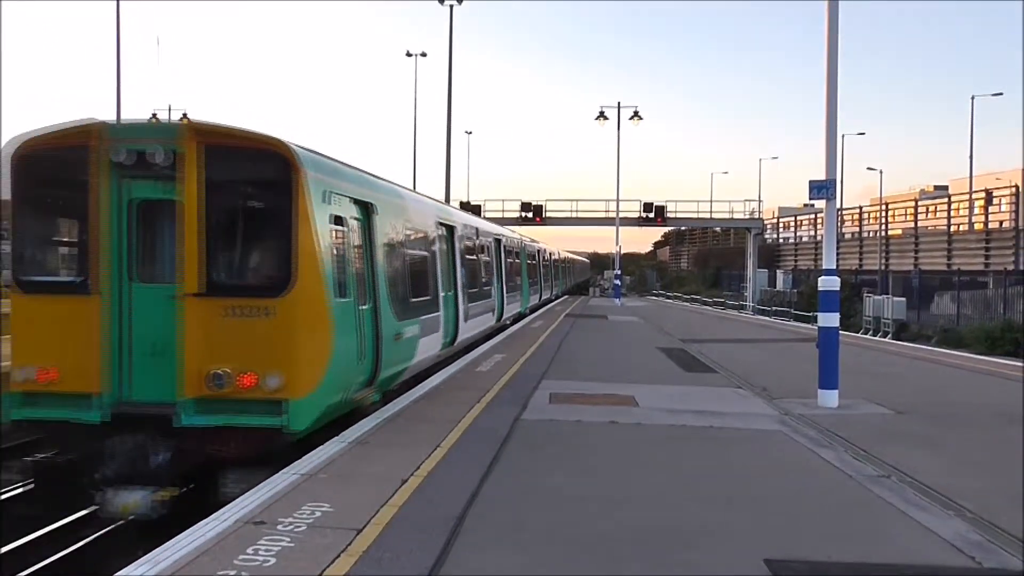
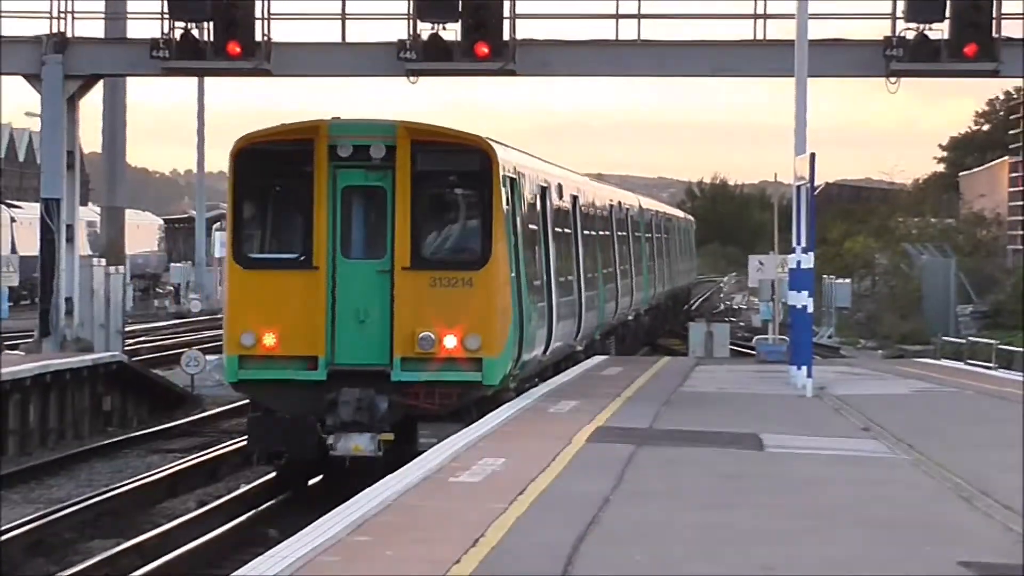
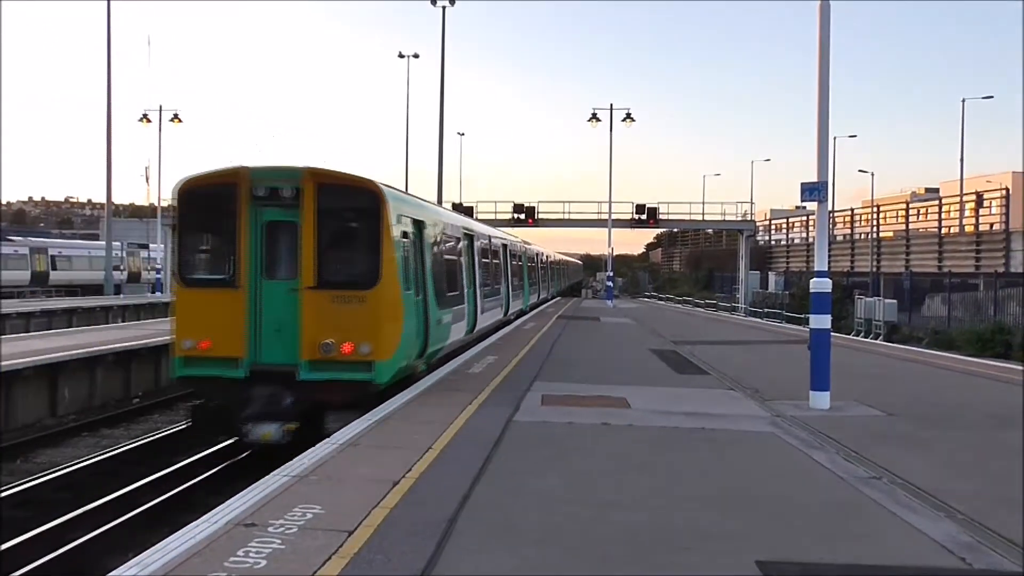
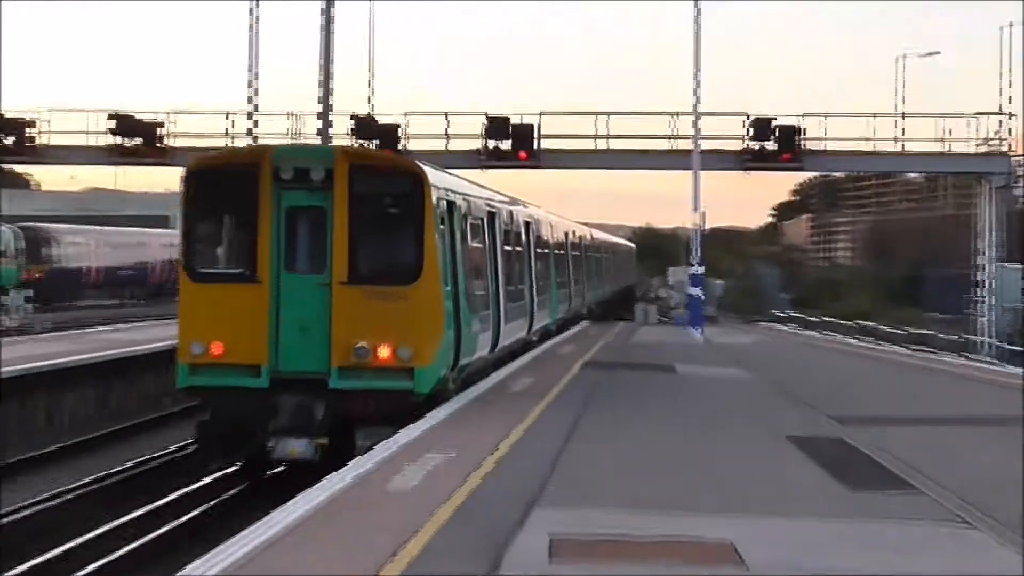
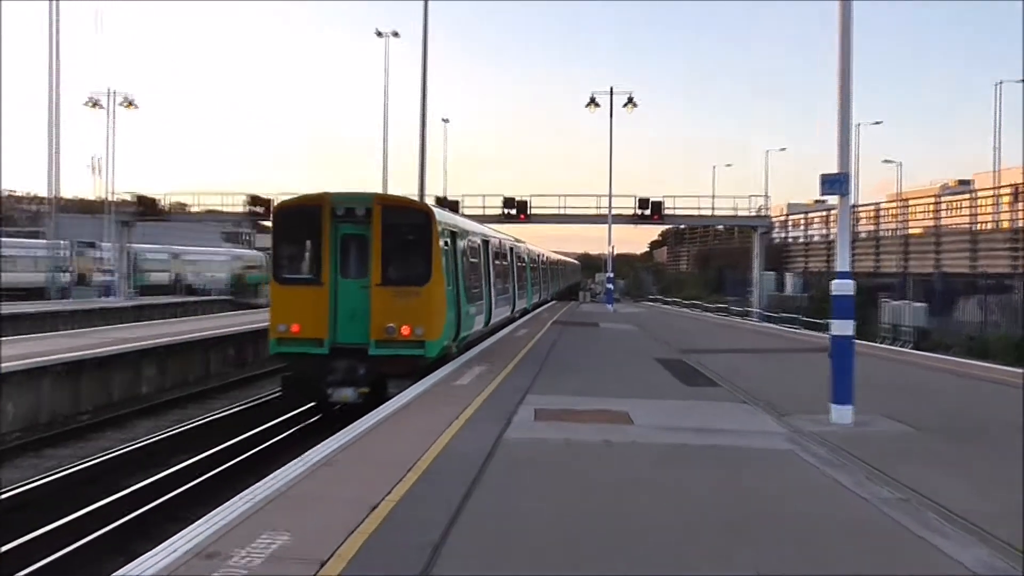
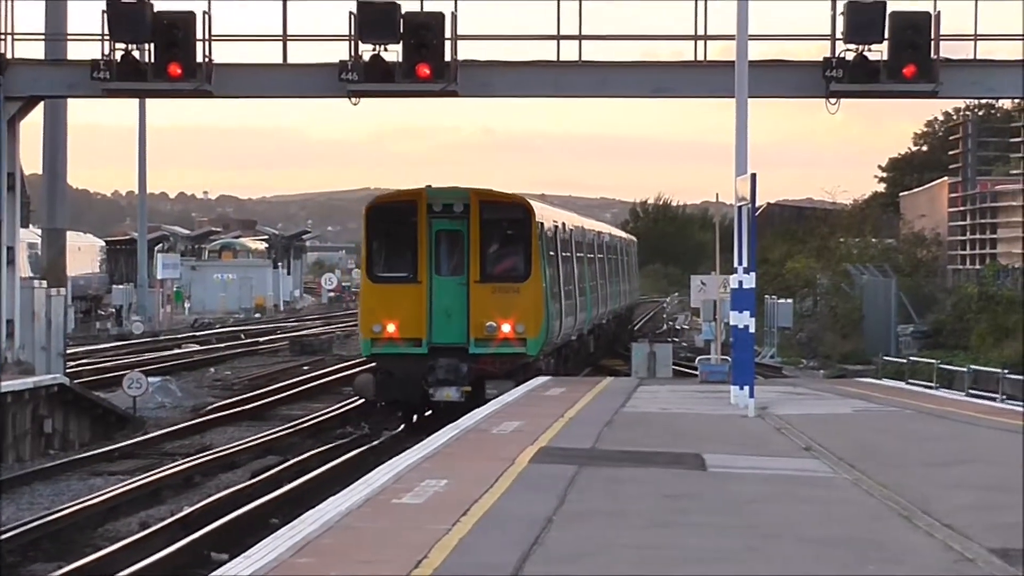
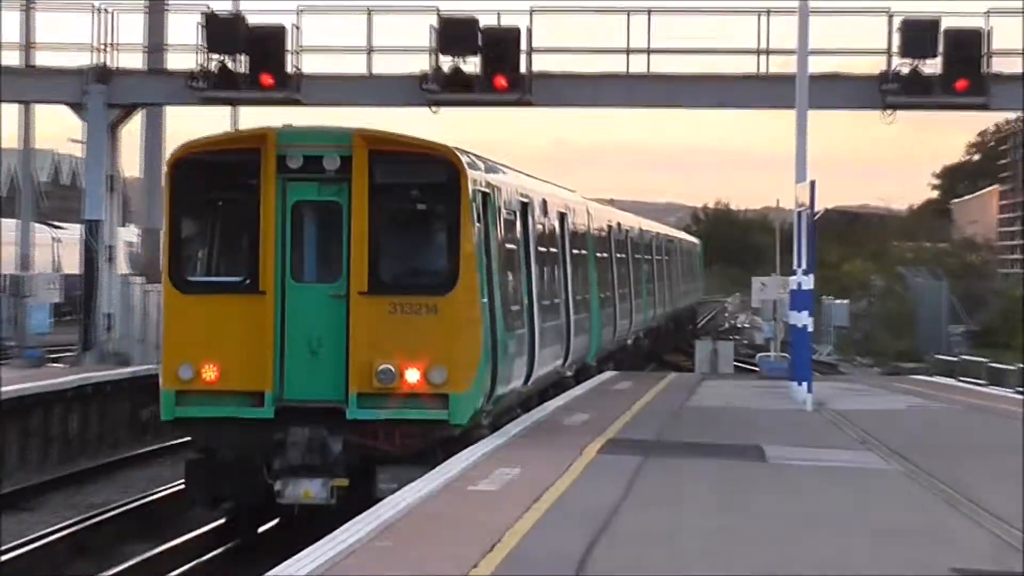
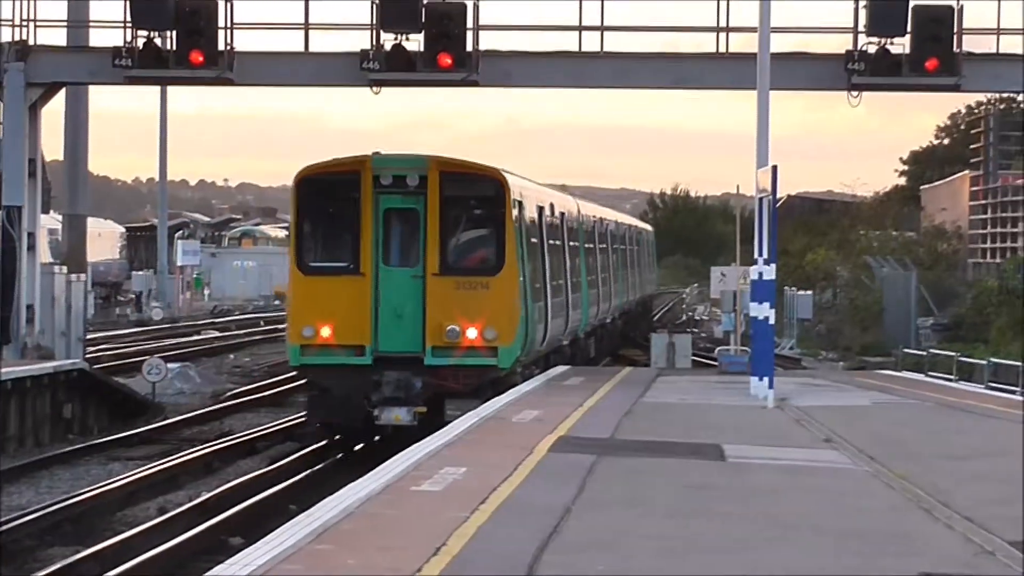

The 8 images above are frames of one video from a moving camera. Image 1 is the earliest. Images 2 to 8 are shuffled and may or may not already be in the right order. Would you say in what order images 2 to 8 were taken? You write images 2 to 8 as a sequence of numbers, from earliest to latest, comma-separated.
3, 5, 4, 7, 2, 8, 6
